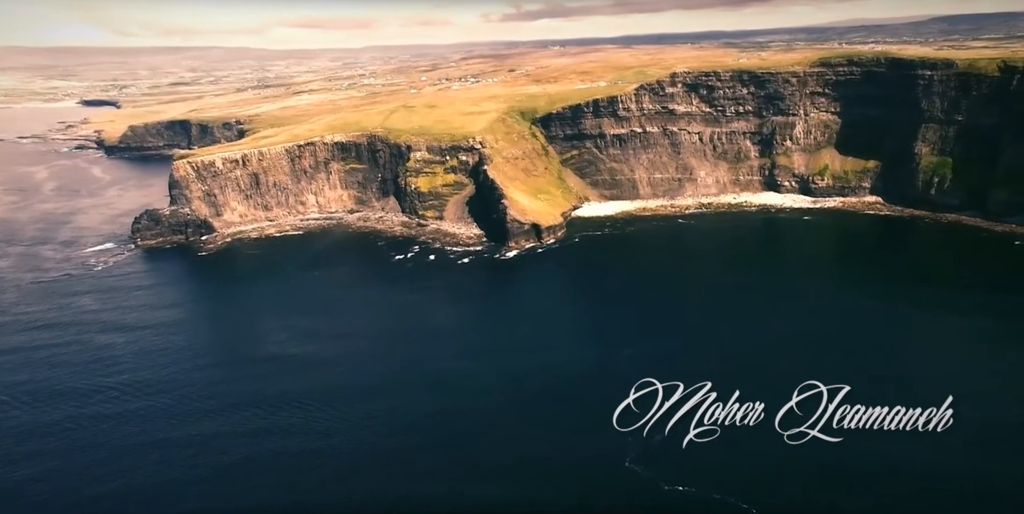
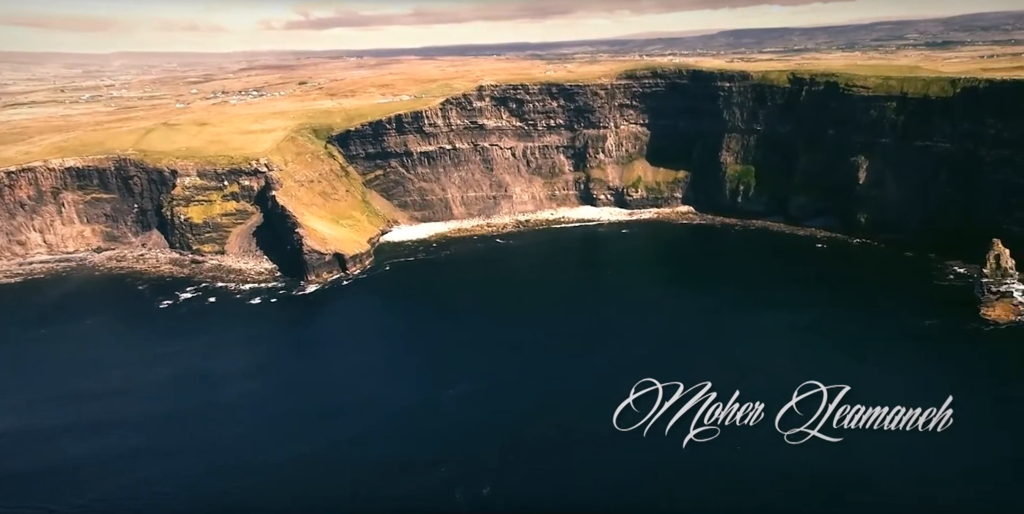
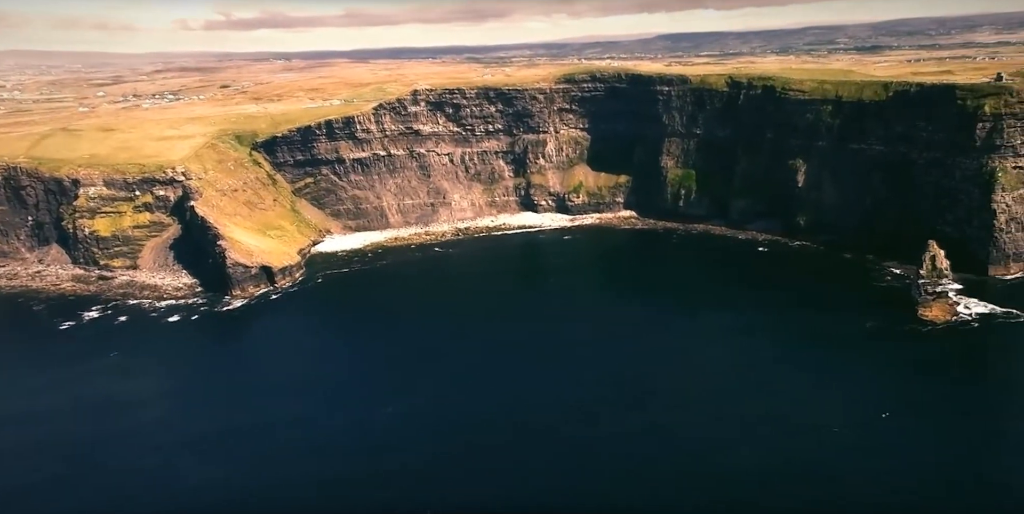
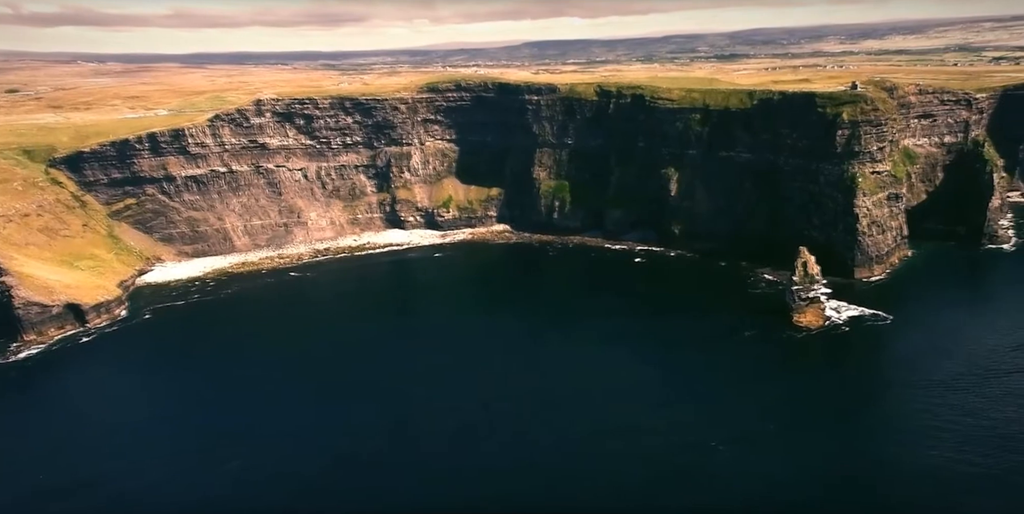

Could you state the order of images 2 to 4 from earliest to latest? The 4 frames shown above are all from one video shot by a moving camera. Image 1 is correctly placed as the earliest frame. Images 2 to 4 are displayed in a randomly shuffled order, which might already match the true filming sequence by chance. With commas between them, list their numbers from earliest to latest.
2, 3, 4
